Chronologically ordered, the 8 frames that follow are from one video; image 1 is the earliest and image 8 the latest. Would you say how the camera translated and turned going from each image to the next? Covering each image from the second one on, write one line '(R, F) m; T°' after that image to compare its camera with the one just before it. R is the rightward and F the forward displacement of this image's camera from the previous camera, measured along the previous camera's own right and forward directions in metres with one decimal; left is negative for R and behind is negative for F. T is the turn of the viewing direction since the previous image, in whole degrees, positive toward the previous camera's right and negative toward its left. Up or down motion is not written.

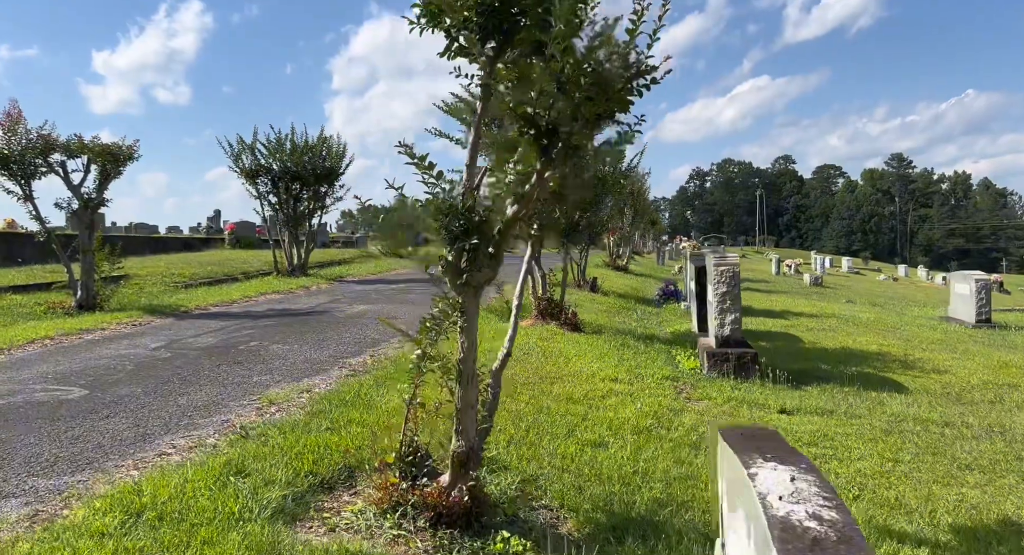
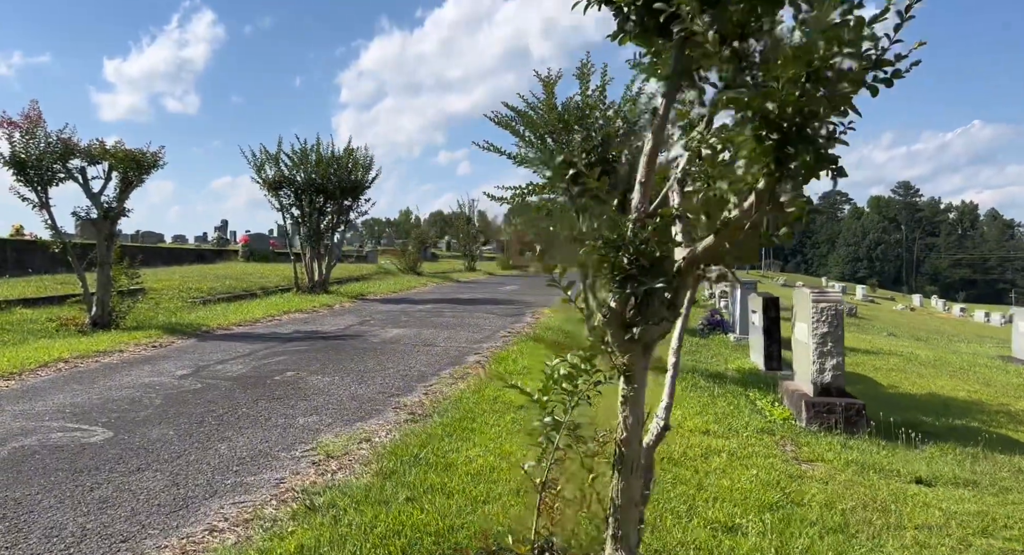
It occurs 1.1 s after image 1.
(-0.5, +0.7) m; 0°
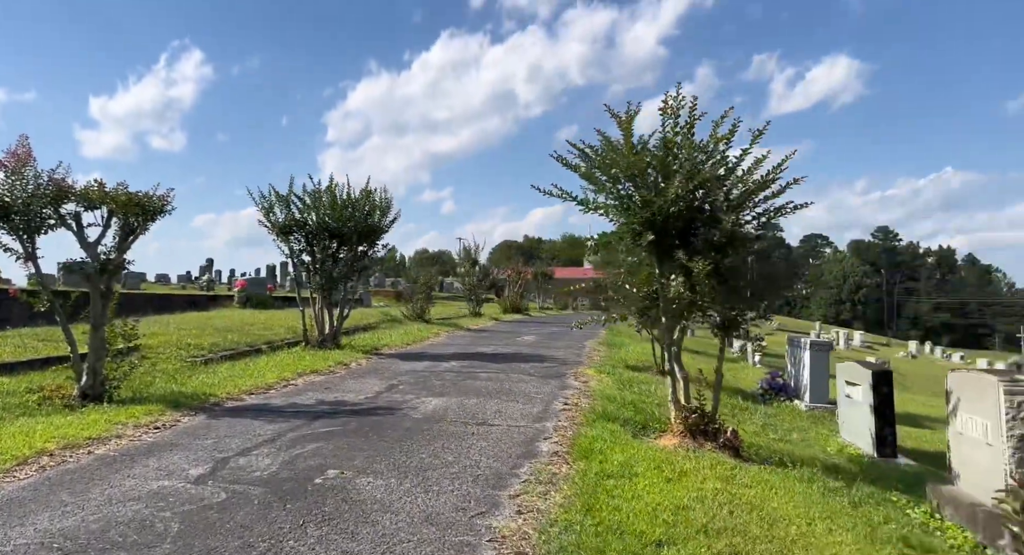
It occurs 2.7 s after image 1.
(-0.8, +1.2) m; +1°
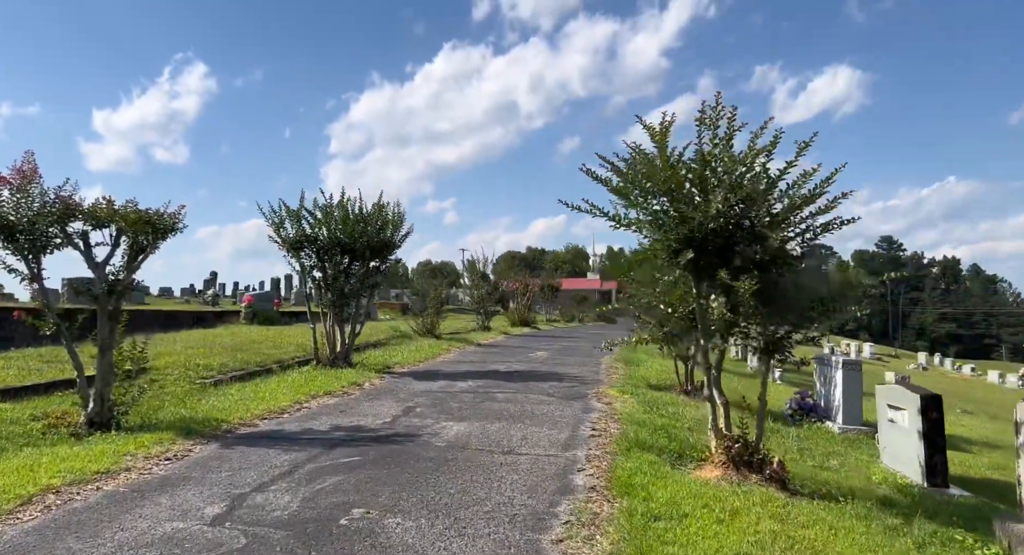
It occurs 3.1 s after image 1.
(-0.2, +0.3) m; 0°
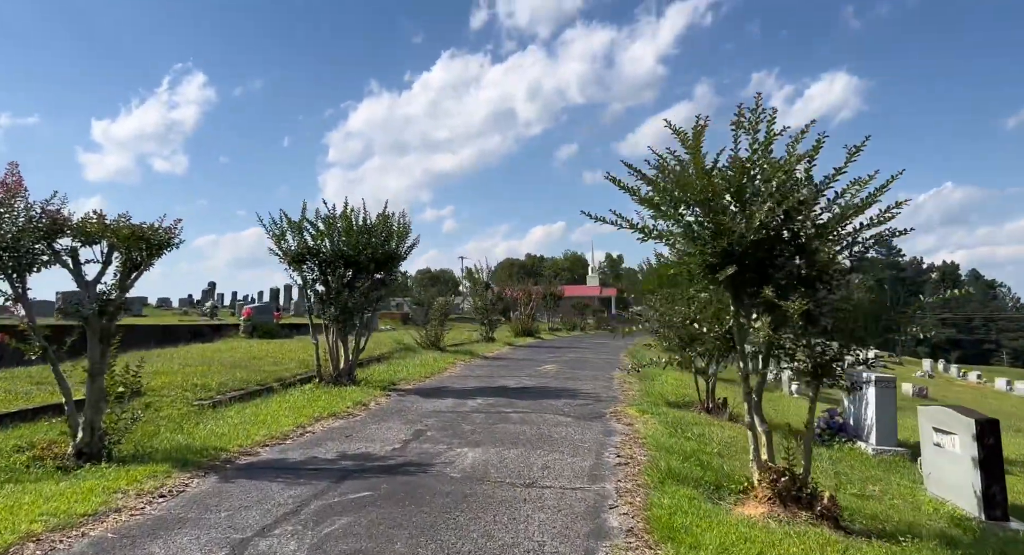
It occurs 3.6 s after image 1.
(-0.2, +0.5) m; 0°
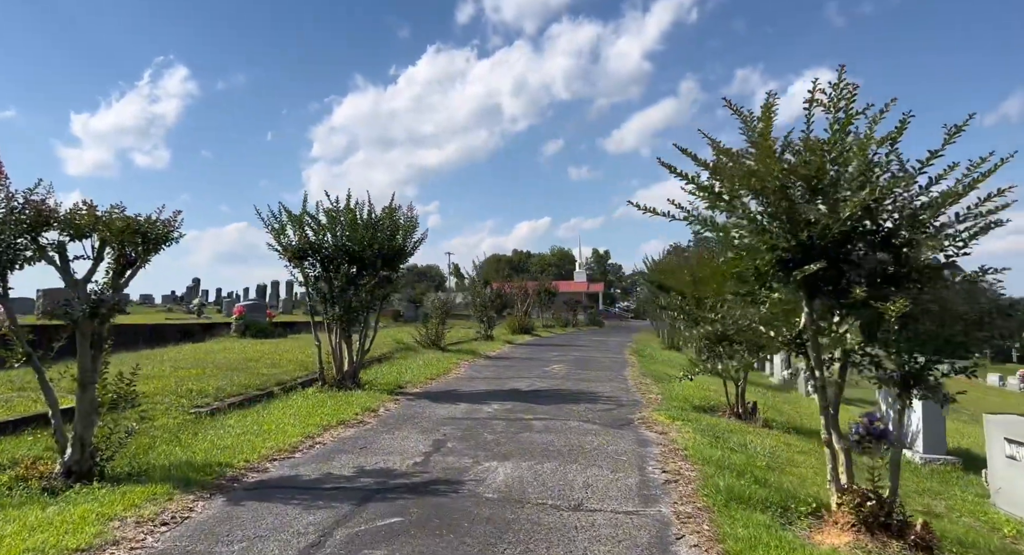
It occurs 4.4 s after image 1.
(-0.5, +0.7) m; +1°
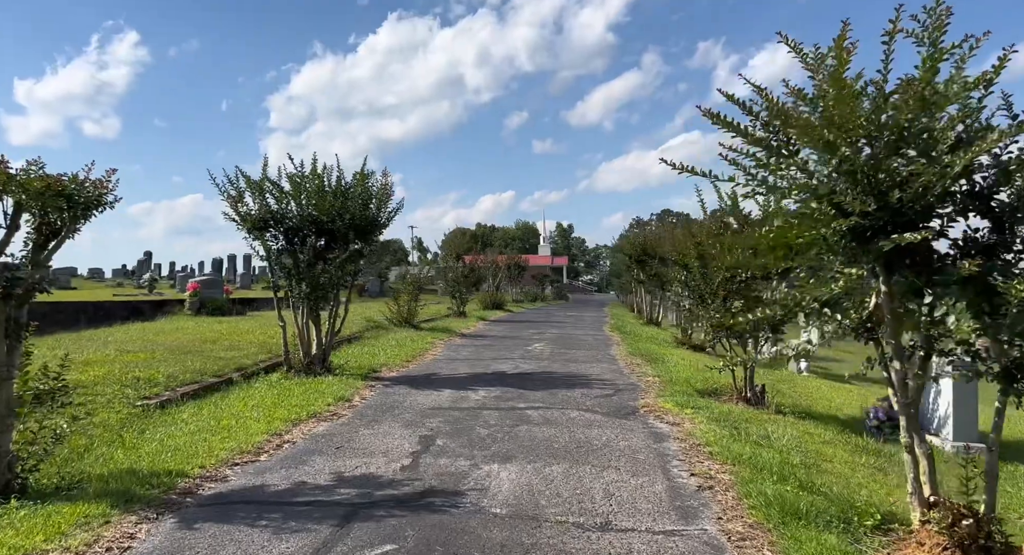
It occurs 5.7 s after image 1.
(-0.3, +1.0) m; +3°
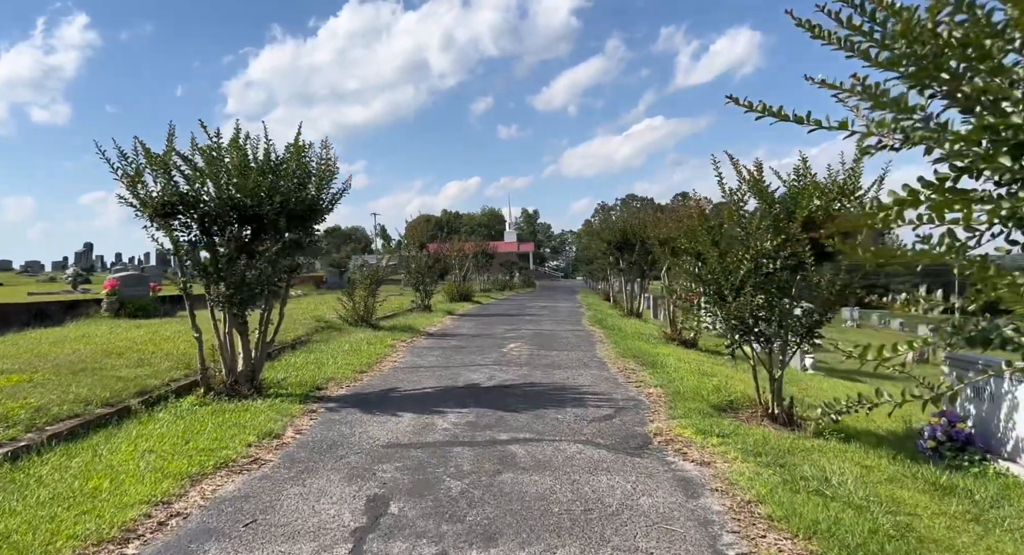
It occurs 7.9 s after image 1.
(-0.1, +1.9) m; +3°
